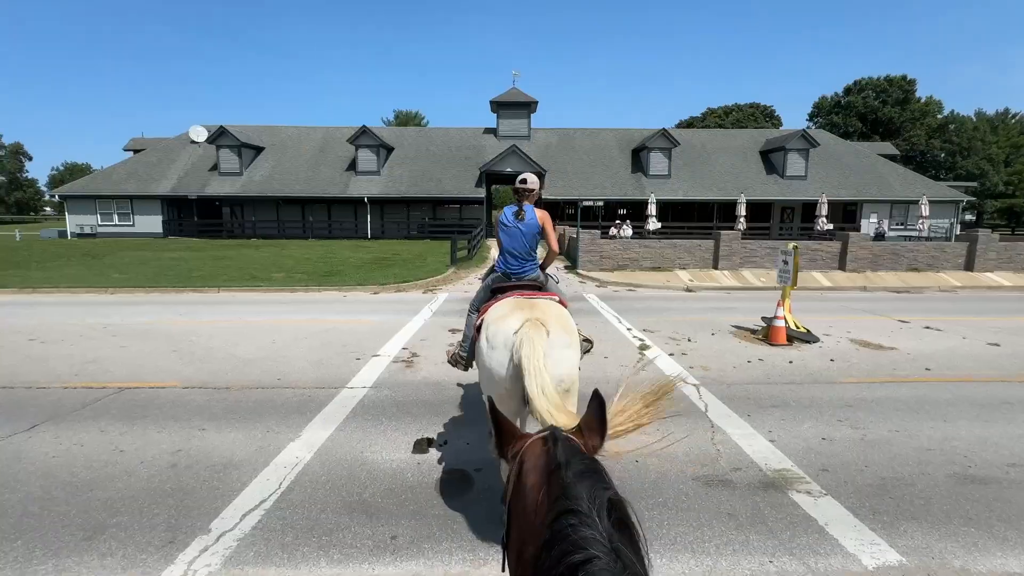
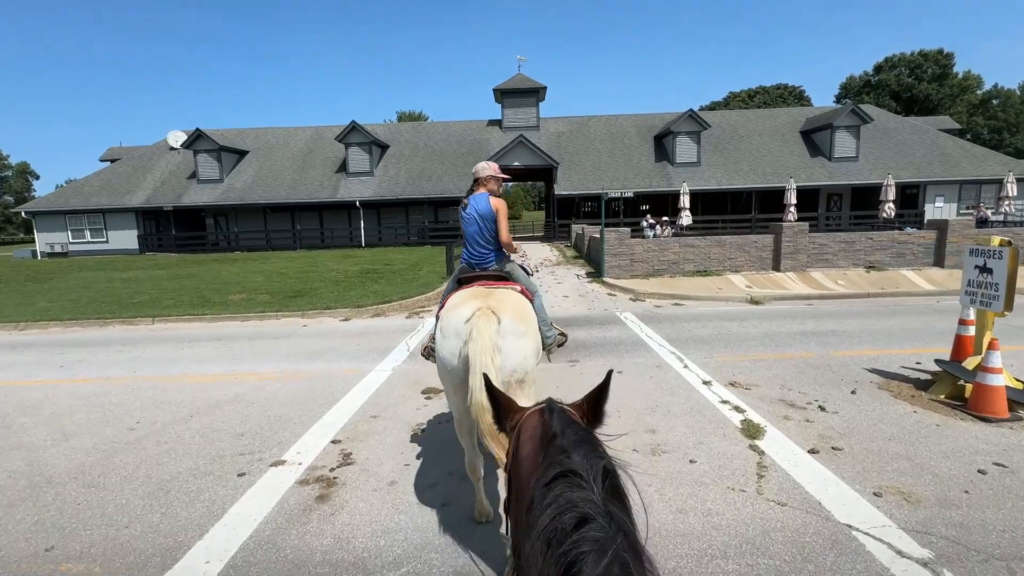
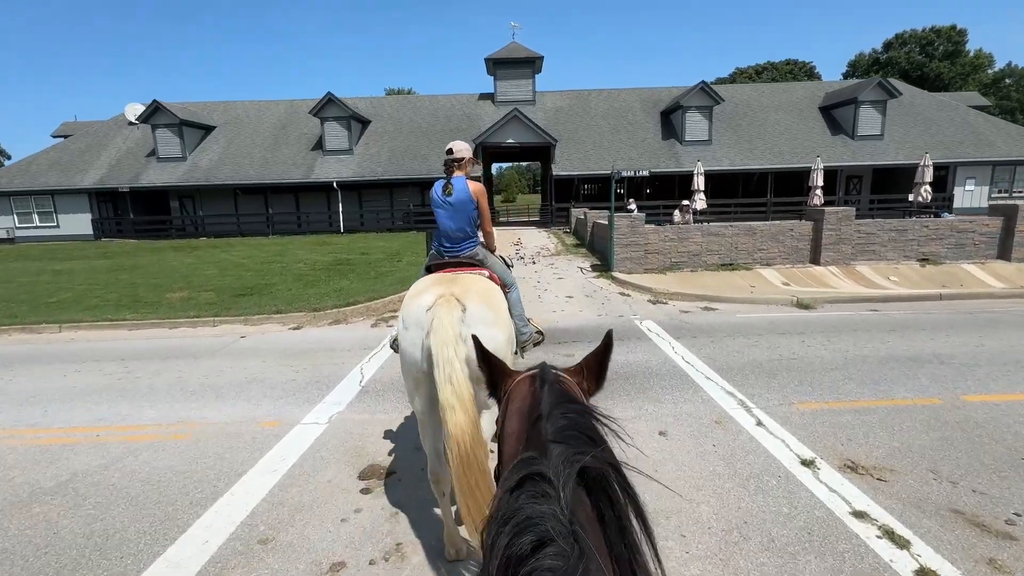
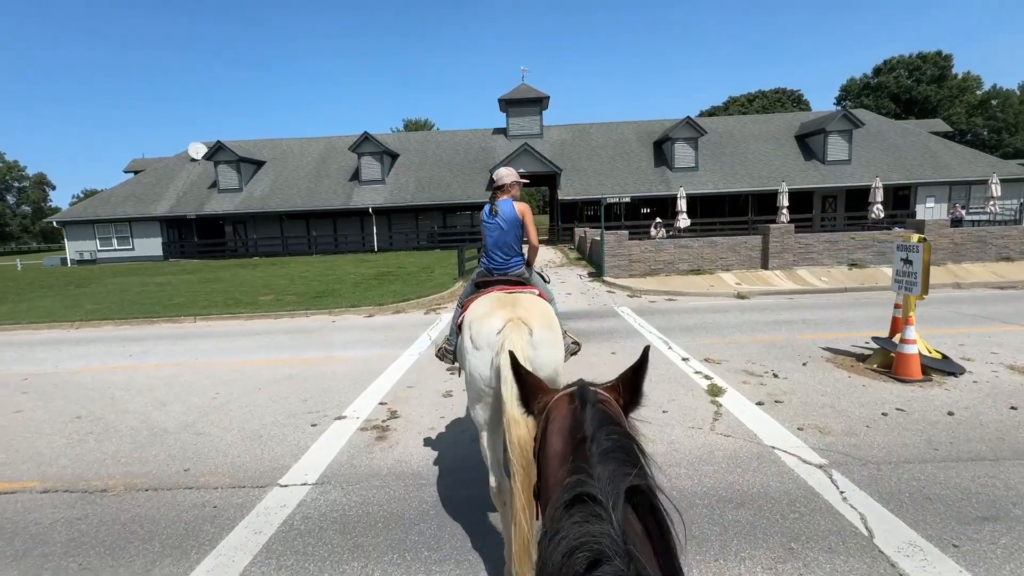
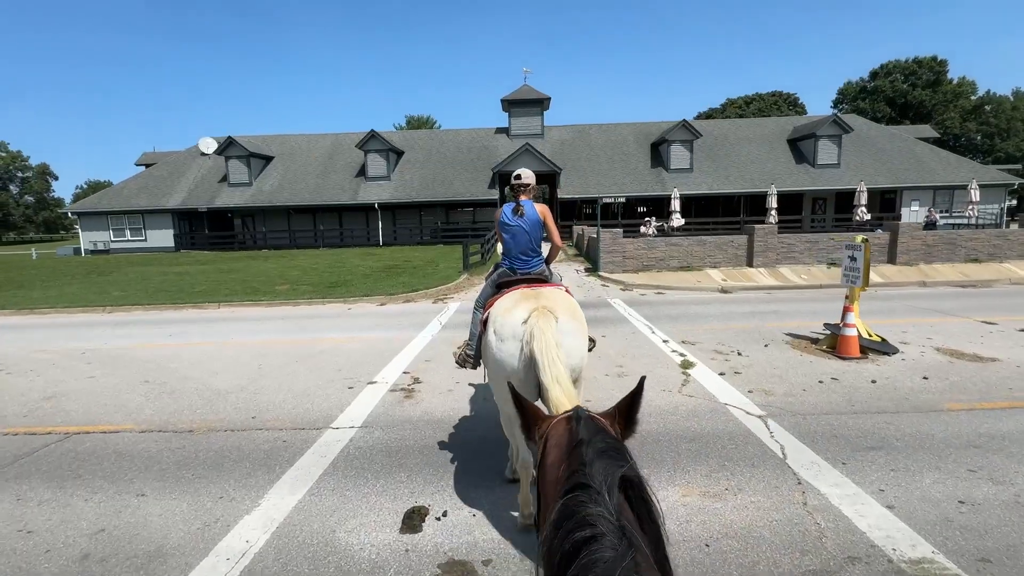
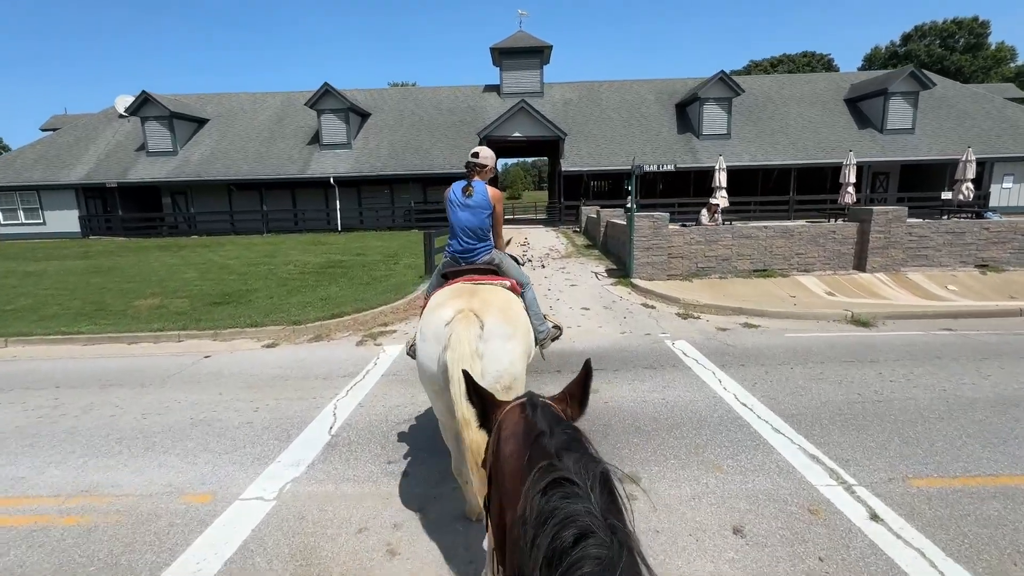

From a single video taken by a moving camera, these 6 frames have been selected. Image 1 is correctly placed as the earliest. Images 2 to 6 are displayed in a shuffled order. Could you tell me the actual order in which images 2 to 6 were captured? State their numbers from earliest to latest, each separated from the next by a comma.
5, 4, 2, 3, 6
